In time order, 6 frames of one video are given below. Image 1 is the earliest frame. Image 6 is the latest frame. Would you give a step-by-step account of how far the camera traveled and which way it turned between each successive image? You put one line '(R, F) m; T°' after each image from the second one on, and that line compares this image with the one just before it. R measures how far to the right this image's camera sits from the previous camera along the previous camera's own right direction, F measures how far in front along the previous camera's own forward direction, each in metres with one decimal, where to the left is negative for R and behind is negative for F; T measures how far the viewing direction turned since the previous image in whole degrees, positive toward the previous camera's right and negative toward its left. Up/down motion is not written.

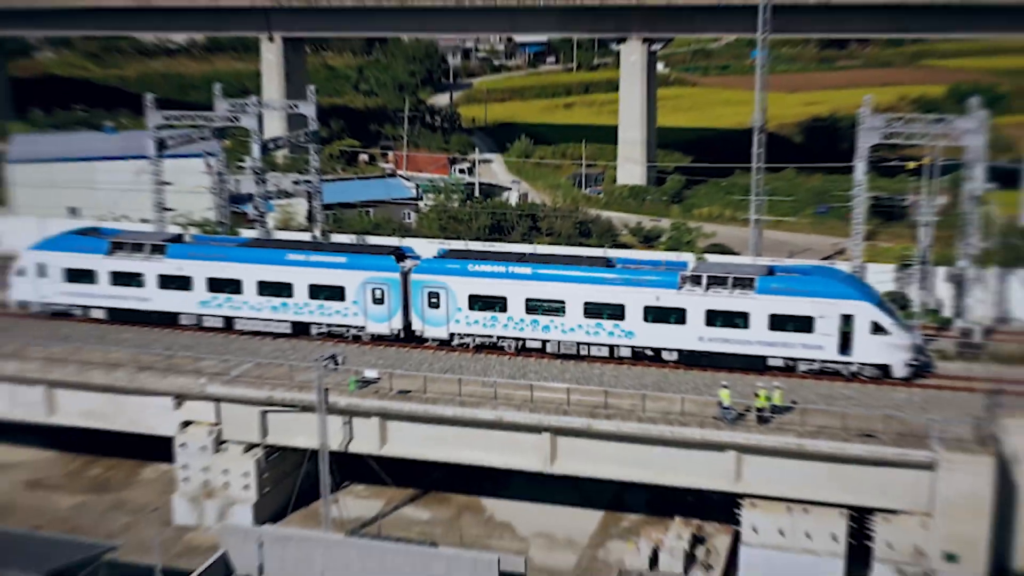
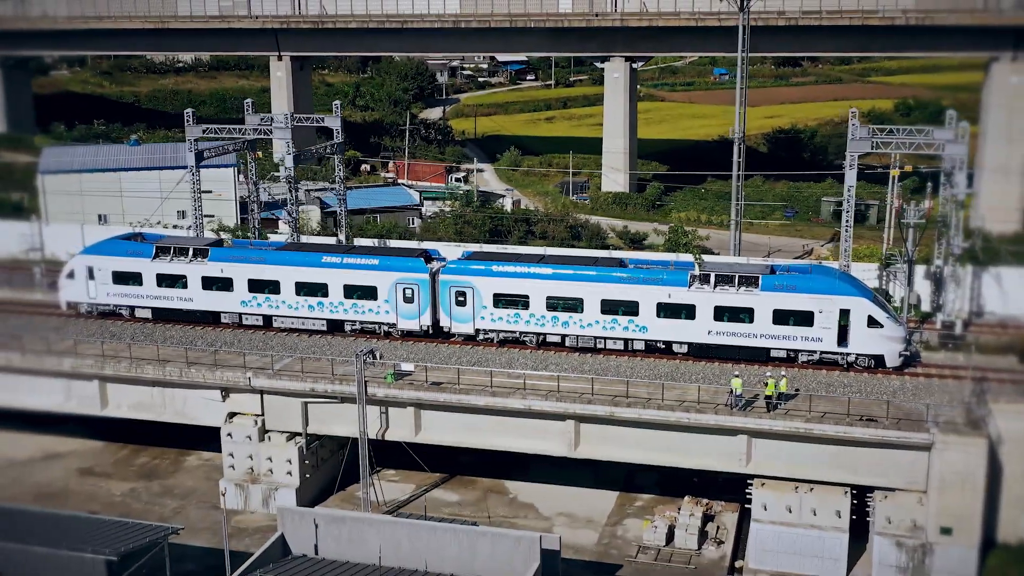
(-0.3, -0.5) m; +1°
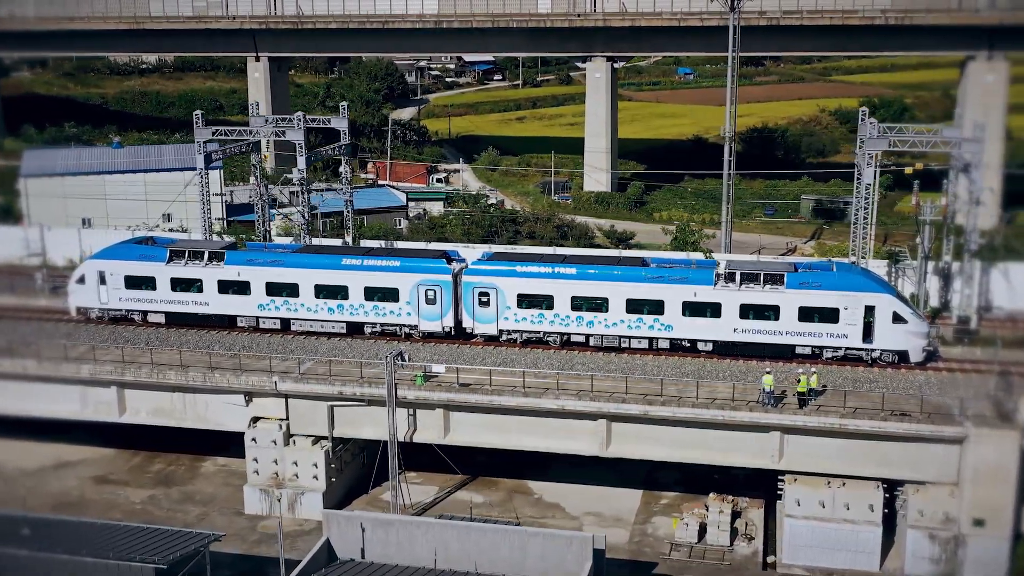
(-0.4, 0.0) m; +2°
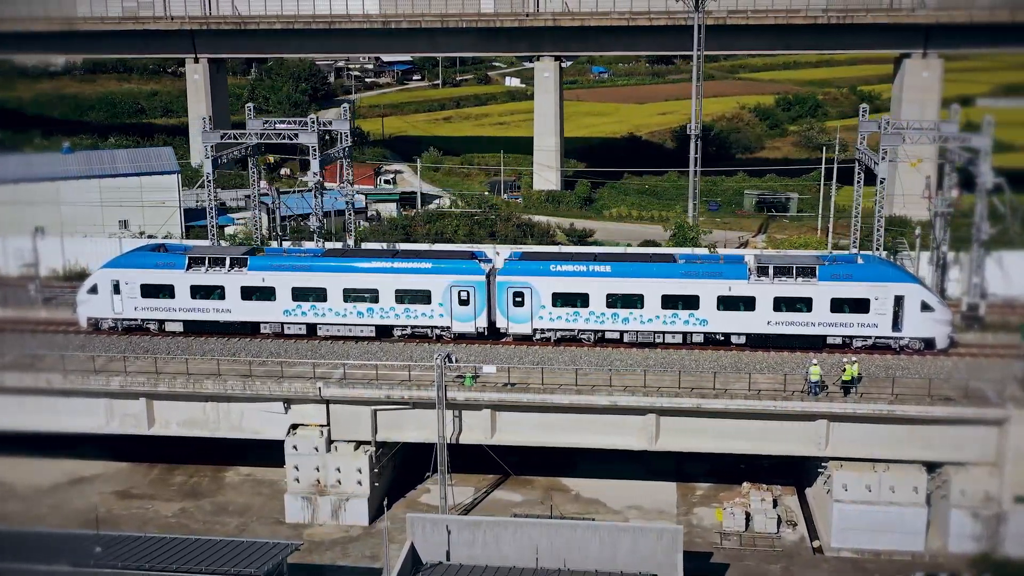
(-0.9, 0.0) m; +4°
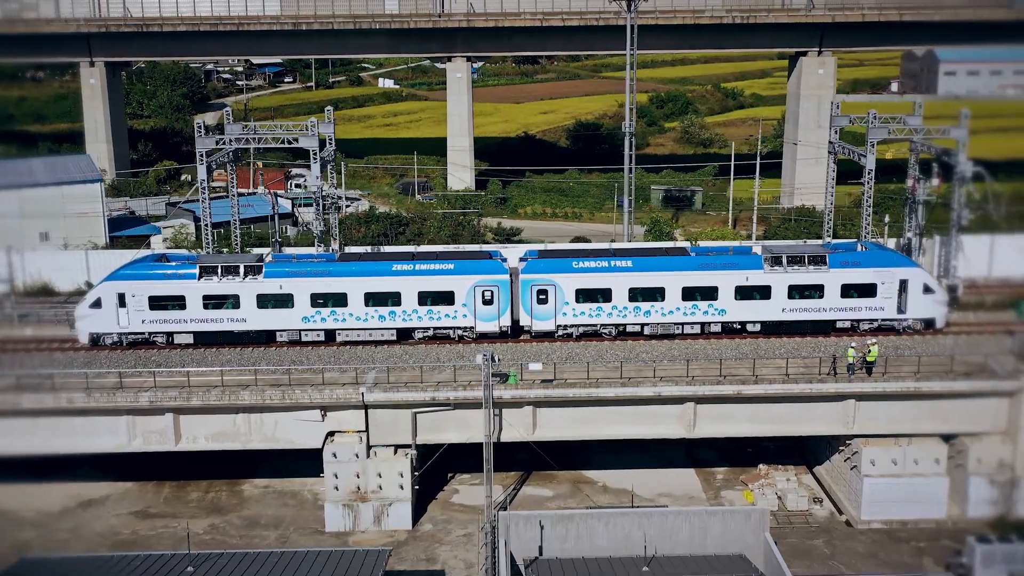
(-1.1, 0.0) m; +7°
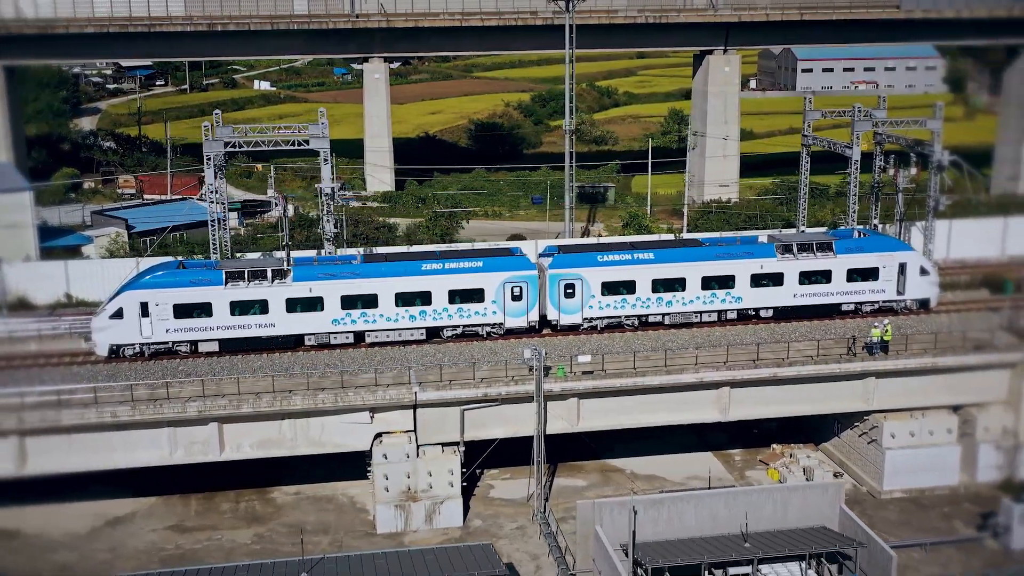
(-1.1, -0.1) m; +7°
